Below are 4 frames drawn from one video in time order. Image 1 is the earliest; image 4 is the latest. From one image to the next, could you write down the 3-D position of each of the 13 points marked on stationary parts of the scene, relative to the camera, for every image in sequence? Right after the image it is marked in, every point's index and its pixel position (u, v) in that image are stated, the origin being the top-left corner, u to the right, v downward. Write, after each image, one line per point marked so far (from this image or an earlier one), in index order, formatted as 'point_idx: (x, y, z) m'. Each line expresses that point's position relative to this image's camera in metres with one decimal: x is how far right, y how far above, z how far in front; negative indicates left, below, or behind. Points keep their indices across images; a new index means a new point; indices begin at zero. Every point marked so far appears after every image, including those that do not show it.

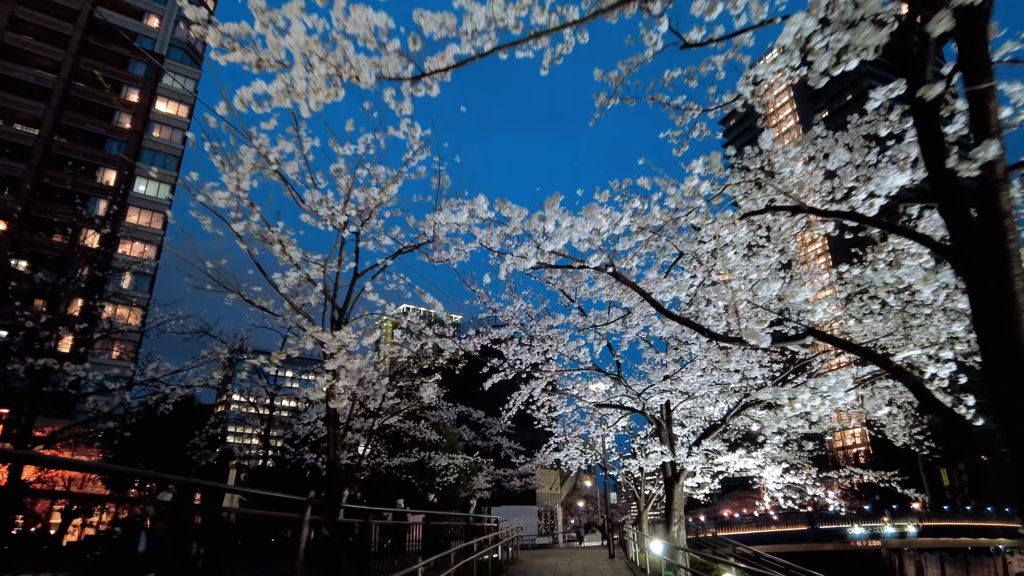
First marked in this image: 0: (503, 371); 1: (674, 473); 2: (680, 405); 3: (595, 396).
0: (-0.2, -1.6, +12.2) m
1: (+3.1, -3.4, +11.8) m
2: (+3.4, -2.3, +12.6) m
3: (+1.8, -2.3, +13.7) m
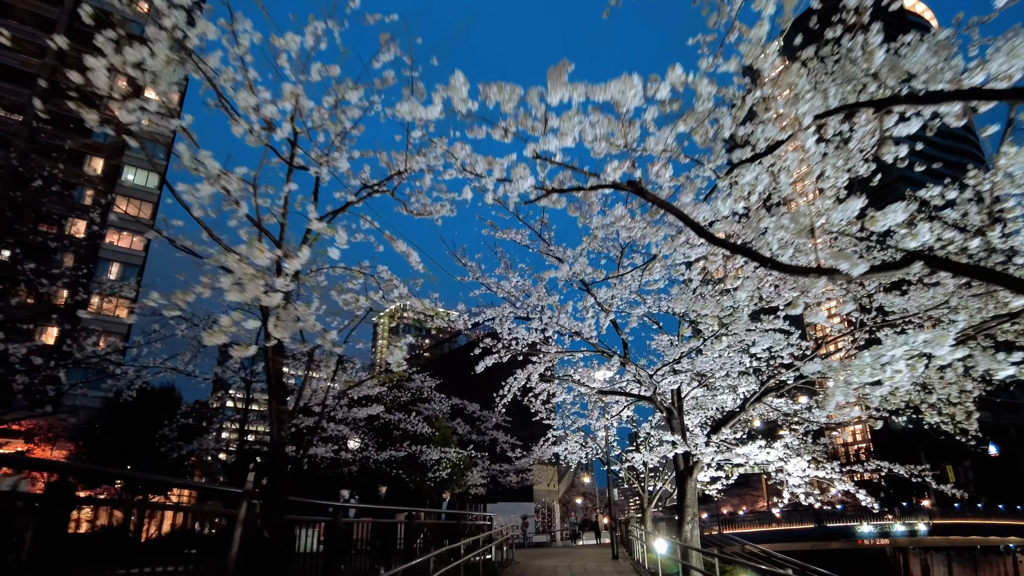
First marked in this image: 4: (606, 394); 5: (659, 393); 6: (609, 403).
0: (-0.3, -1.2, +11.0) m
1: (+3.0, -3.0, +10.6) m
2: (+3.3, -1.8, +11.4) m
3: (+1.7, -1.8, +12.5) m
4: (+1.9, -2.1, +12.3) m
5: (+2.4, -1.7, +10.5) m
6: (+2.3, -2.7, +15.2) m
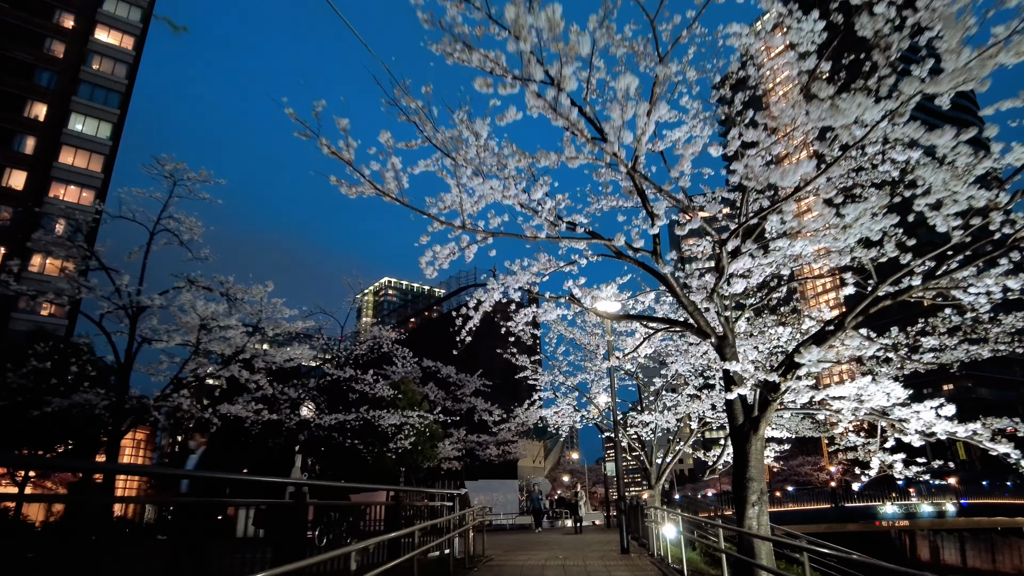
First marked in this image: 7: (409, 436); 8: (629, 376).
0: (-0.6, +0.5, +7.2) m
1: (+2.6, -1.4, +6.9) m
2: (+2.9, -0.2, +7.6) m
3: (+1.3, -0.2, +8.7) m
4: (+1.5, -0.4, +8.5) m
5: (+2.1, -0.2, +6.7) m
6: (+1.9, -0.9, +11.5) m
7: (-3.0, -4.3, +18.4) m
8: (+2.7, -2.0, +14.5) m
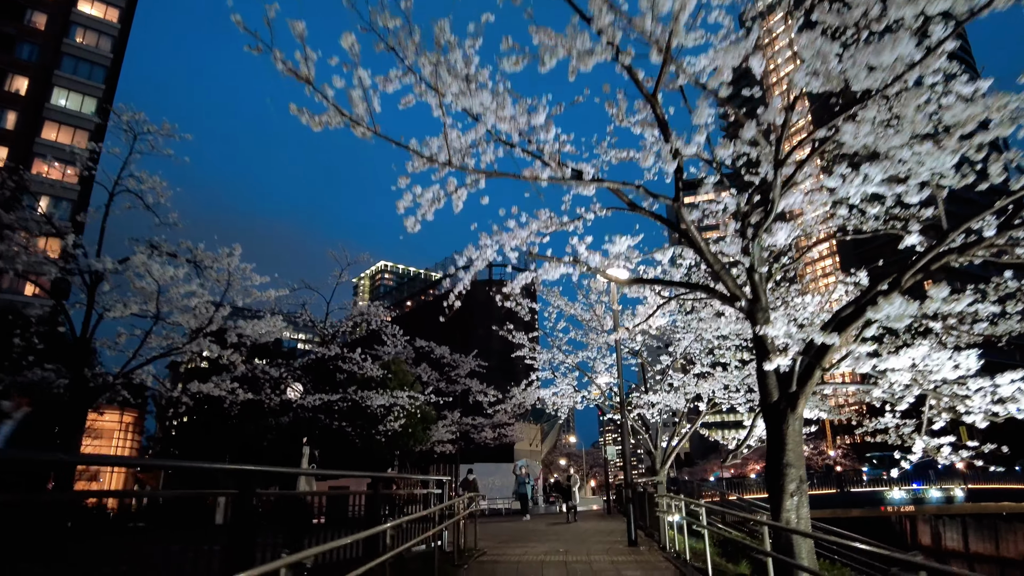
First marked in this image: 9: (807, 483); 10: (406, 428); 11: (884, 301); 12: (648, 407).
0: (-0.7, +0.9, +6.1) m
1: (+2.5, -1.0, +5.9) m
2: (+2.9, +0.2, +6.6) m
3: (+1.3, +0.3, +7.7) m
4: (+1.4, +0.1, +7.5) m
5: (+2.0, +0.3, +5.7) m
6: (+1.8, -0.4, +10.4) m
7: (-3.1, -3.6, +17.5) m
8: (+2.6, -1.4, +13.5) m
9: (+2.6, -1.7, +5.6) m
10: (-3.0, -3.9, +17.6) m
11: (+3.3, -0.1, +5.6) m
12: (+3.0, -2.7, +13.9) m
